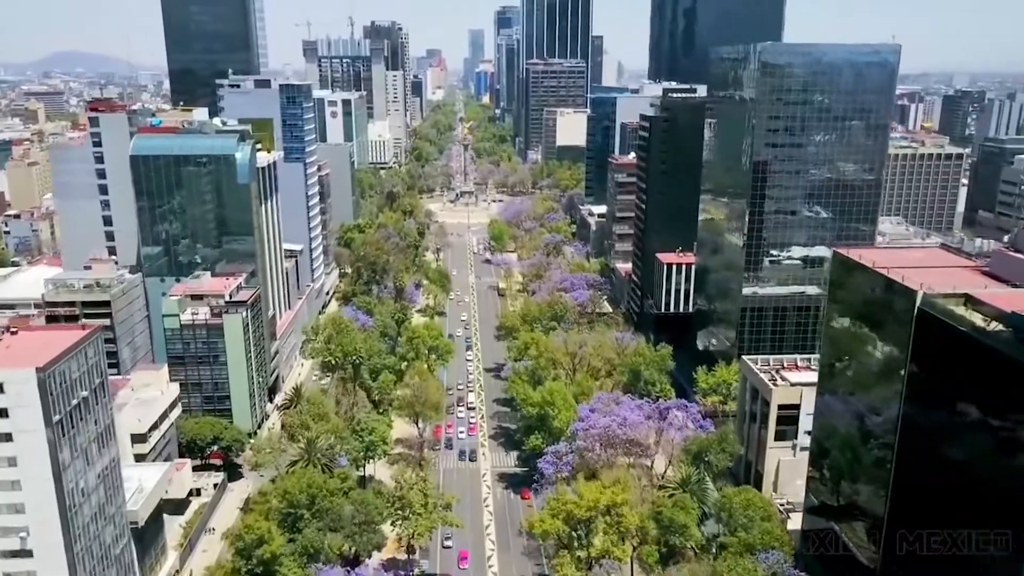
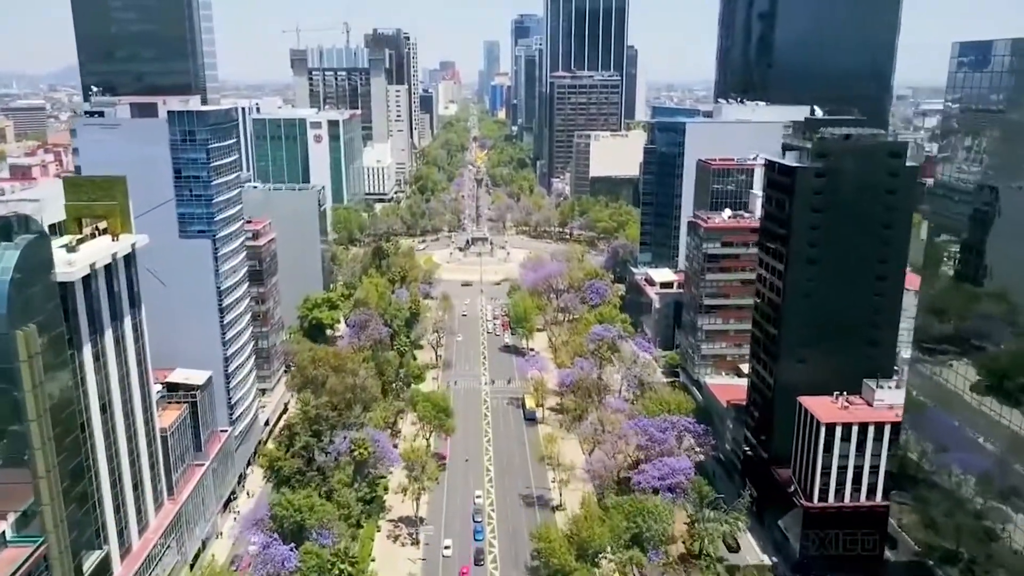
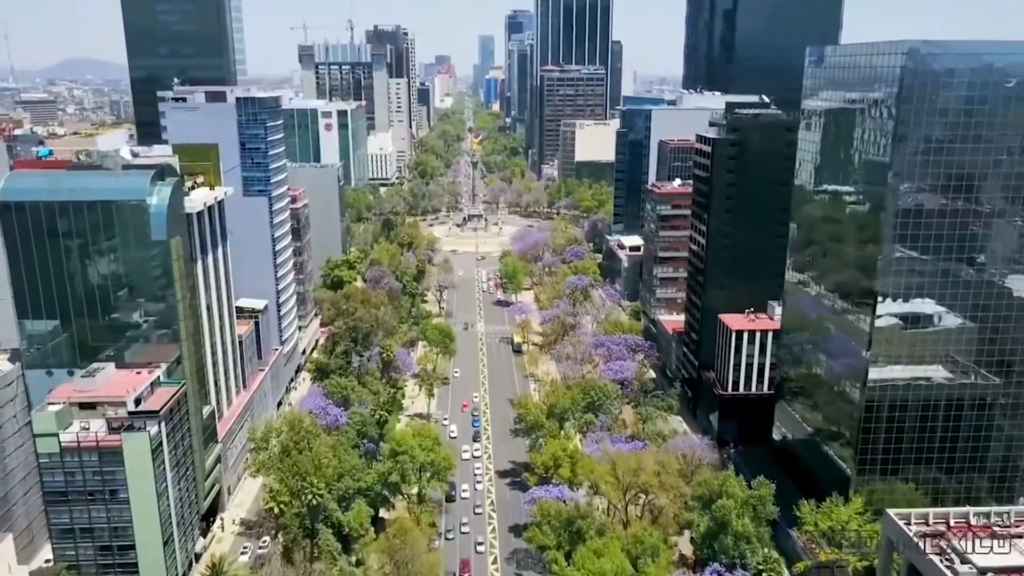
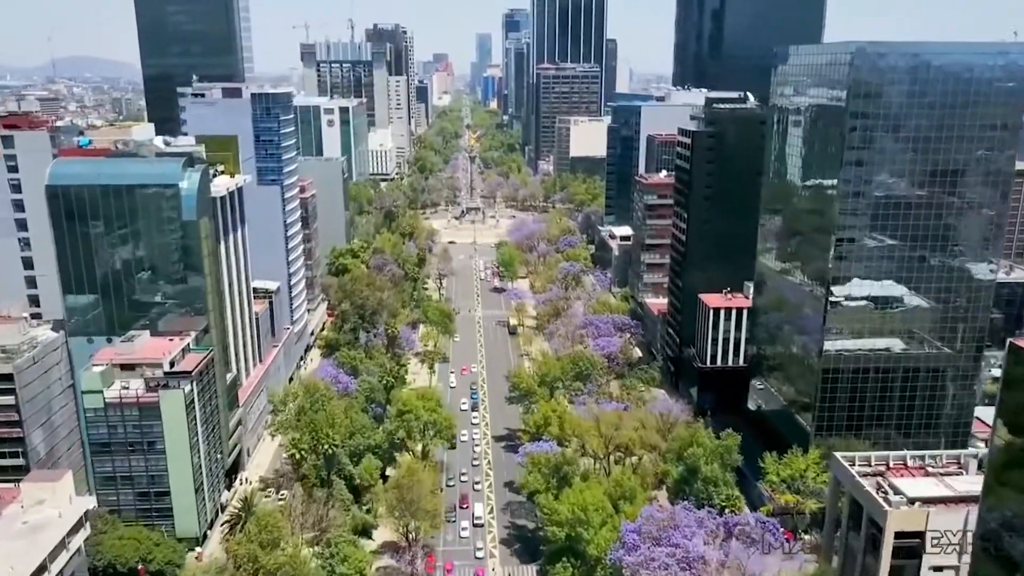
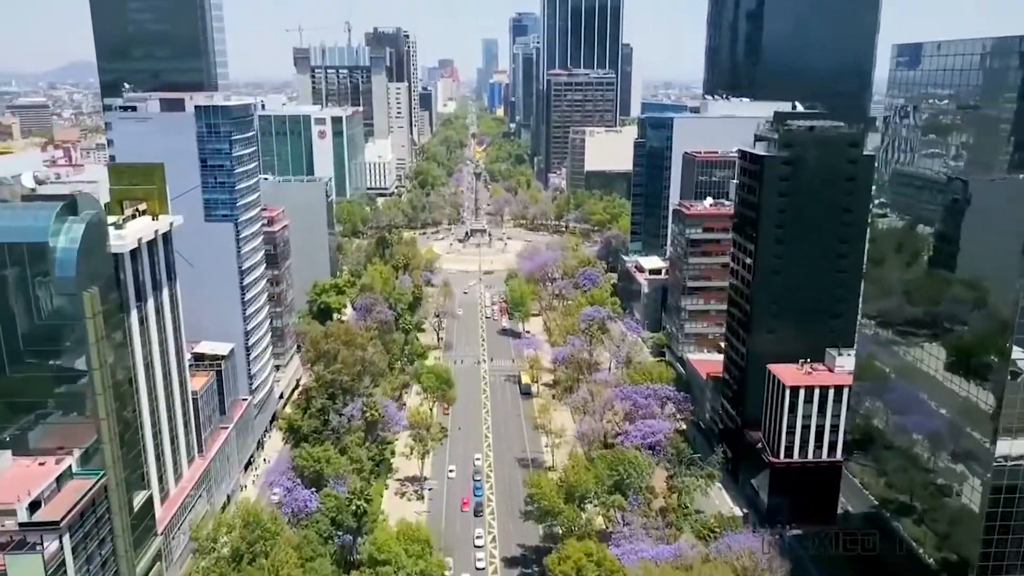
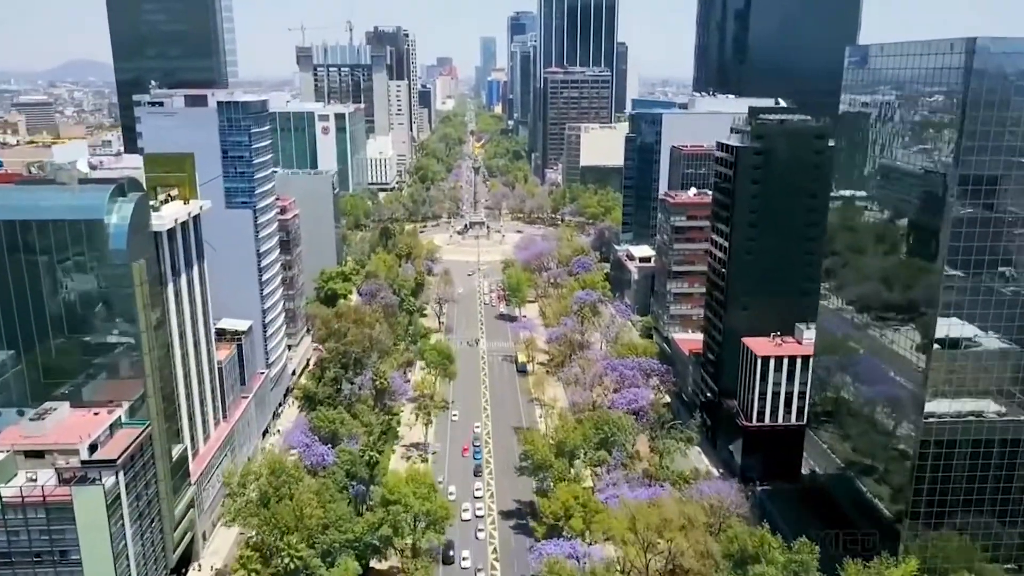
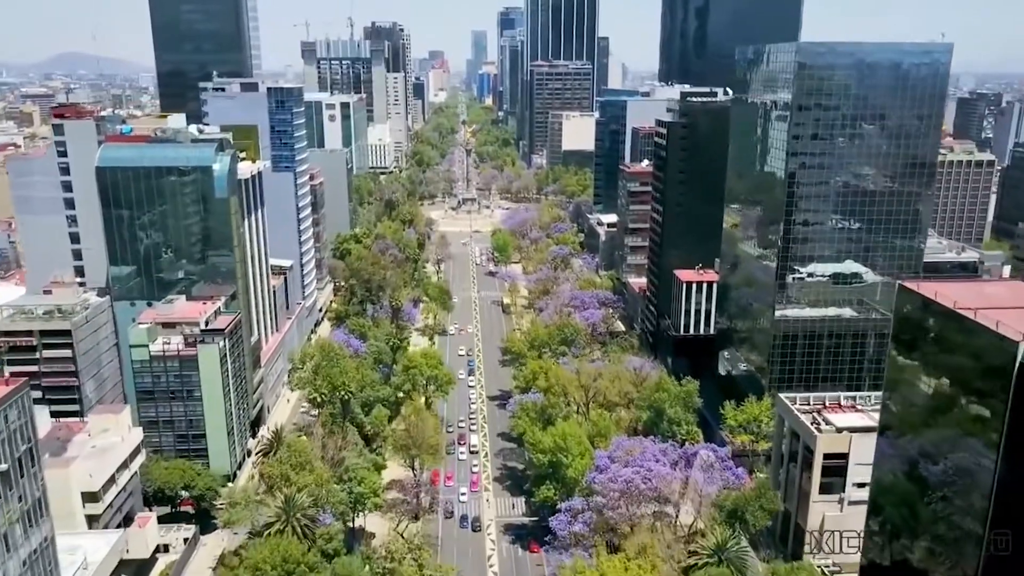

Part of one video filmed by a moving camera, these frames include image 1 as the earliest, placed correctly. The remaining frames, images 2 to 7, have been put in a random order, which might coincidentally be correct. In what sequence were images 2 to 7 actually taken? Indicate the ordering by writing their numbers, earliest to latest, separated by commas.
7, 4, 3, 6, 5, 2
